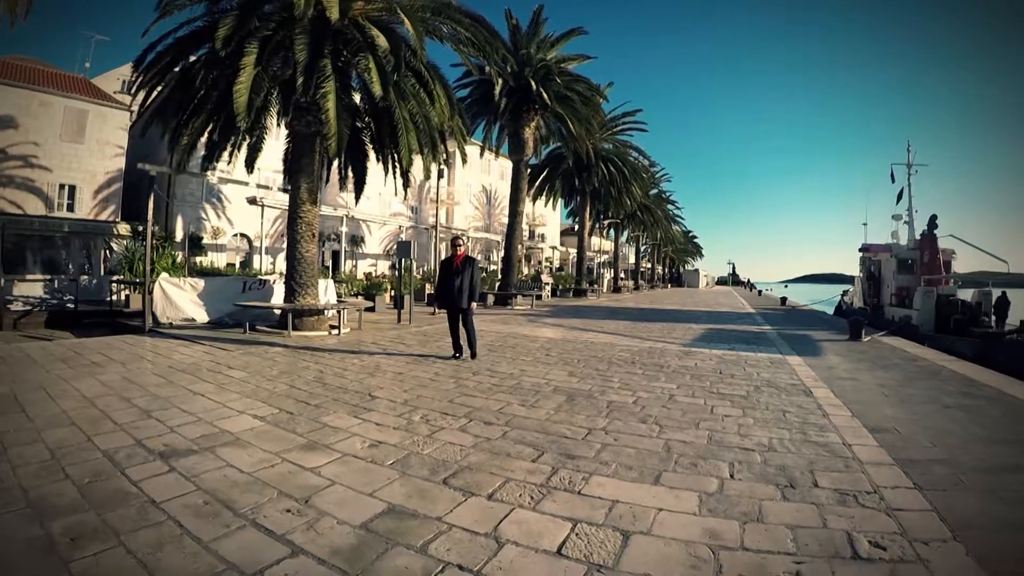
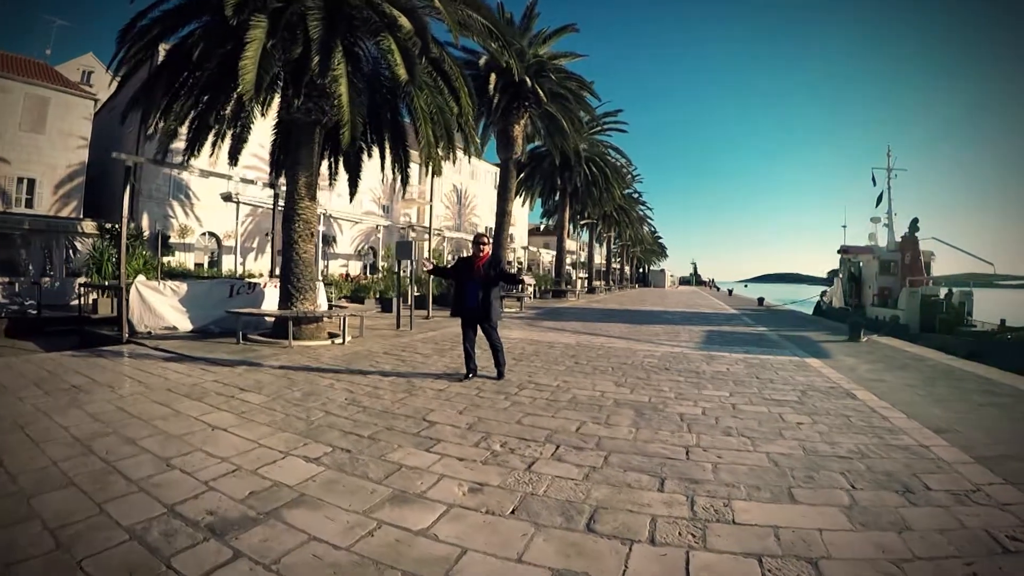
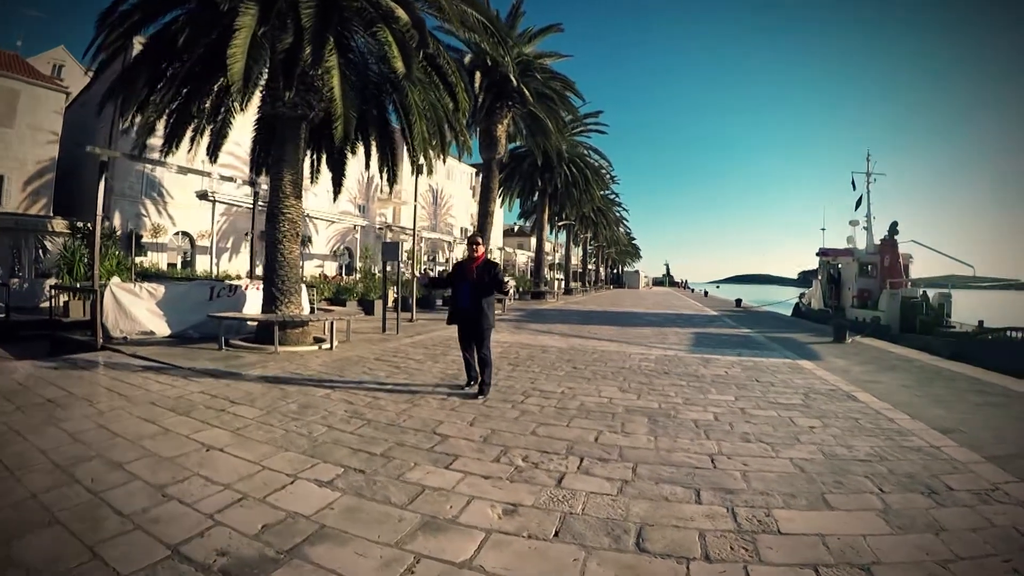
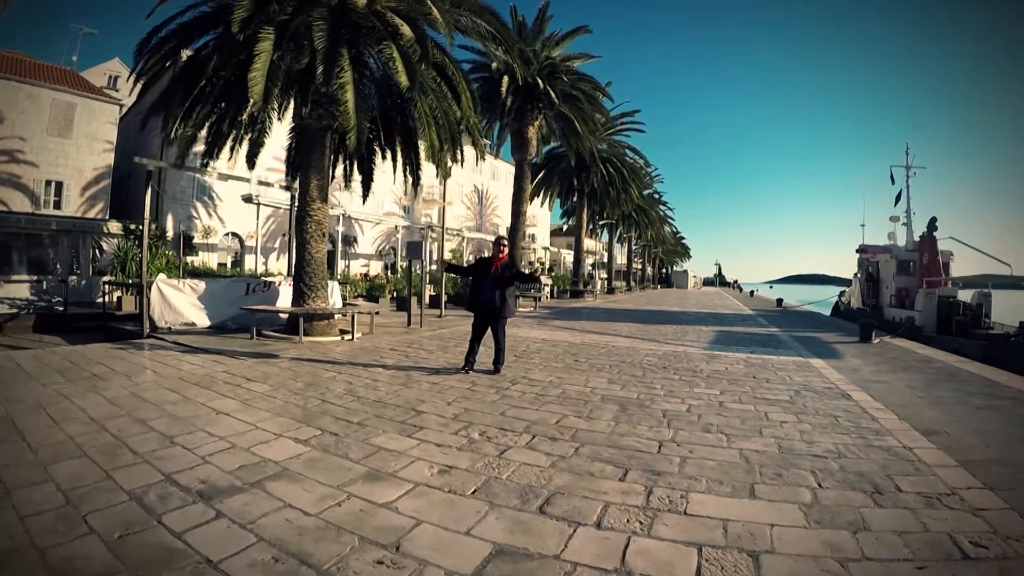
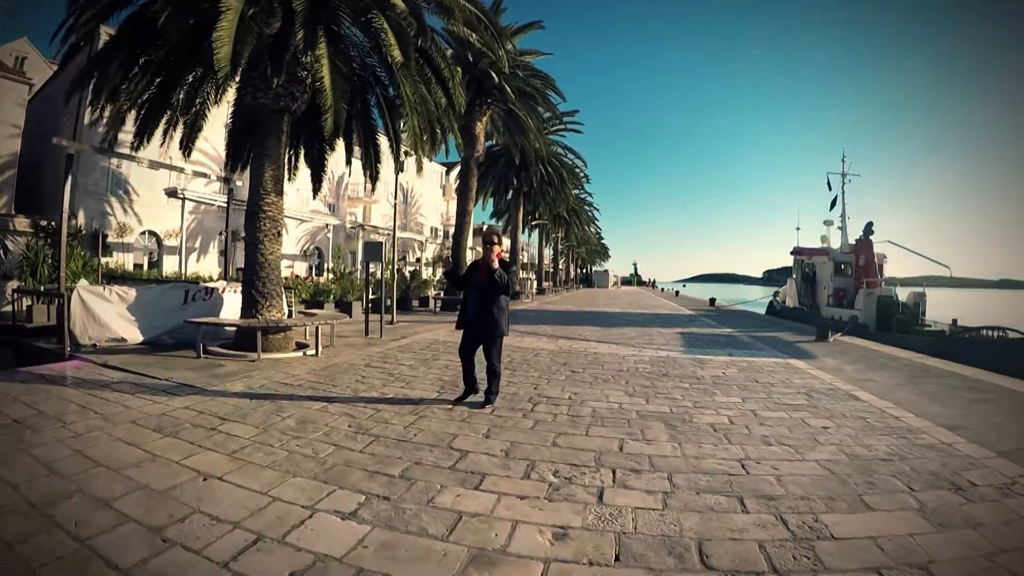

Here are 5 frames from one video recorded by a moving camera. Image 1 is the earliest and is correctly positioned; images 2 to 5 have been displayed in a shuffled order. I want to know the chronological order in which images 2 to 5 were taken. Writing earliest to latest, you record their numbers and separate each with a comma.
4, 2, 3, 5
